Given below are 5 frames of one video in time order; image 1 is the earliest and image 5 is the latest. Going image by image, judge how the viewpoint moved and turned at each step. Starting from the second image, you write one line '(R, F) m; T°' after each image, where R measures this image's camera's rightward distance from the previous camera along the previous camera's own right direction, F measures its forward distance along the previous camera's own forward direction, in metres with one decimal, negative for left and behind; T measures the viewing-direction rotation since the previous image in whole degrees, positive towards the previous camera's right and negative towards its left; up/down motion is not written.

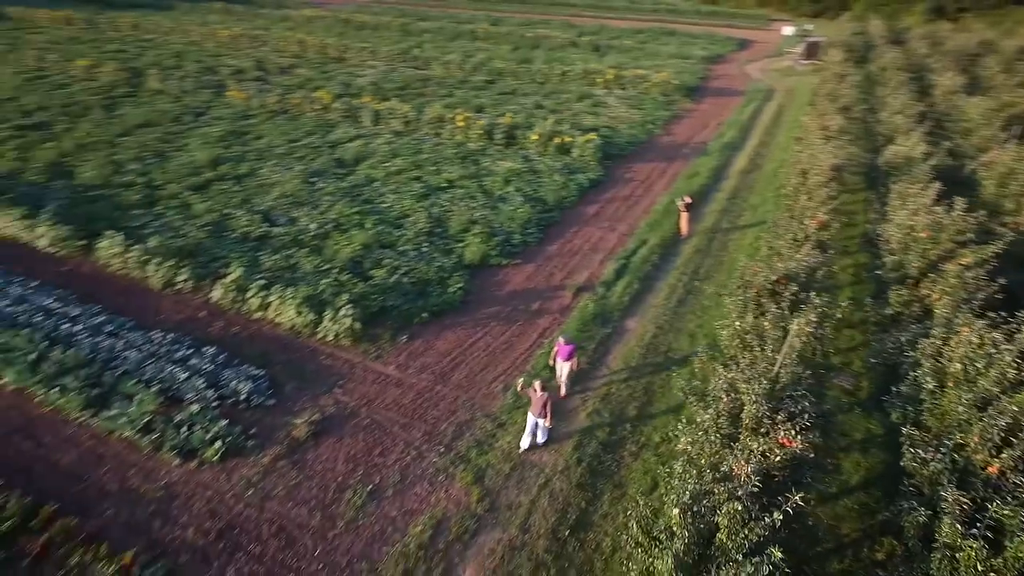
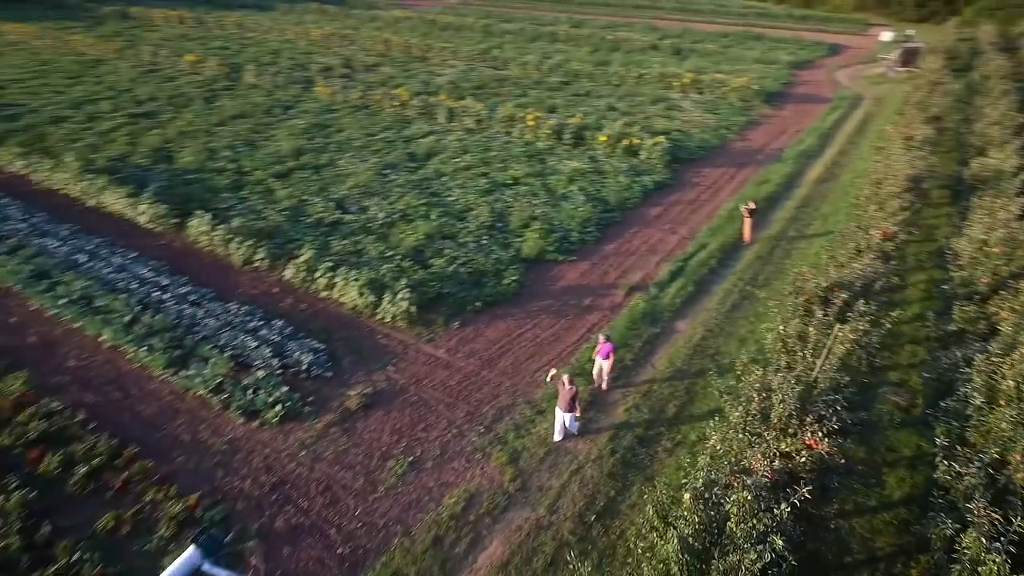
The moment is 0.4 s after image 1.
(+0.3, -0.3) m; -6°
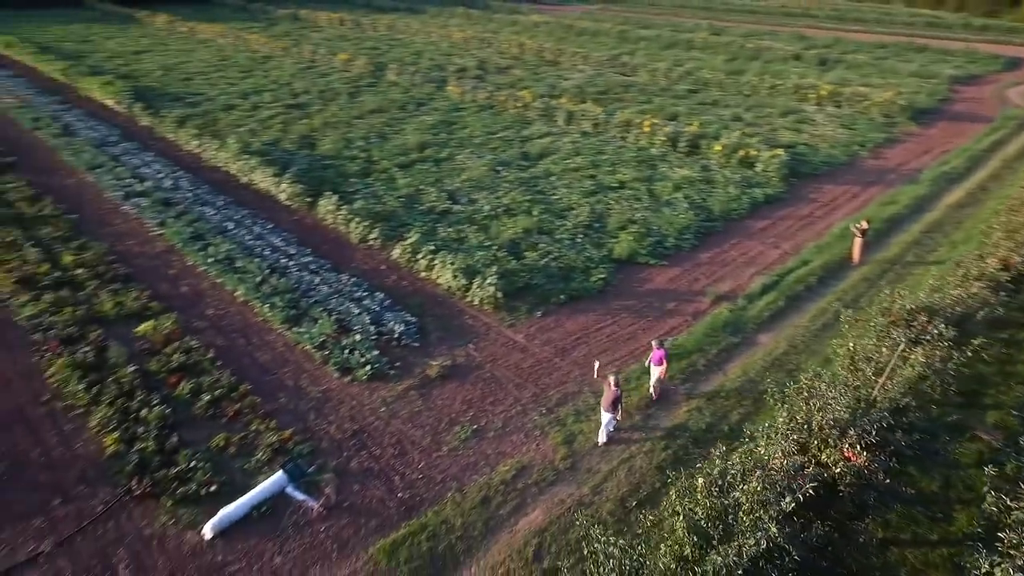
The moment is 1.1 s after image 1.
(+0.6, -0.5) m; -11°
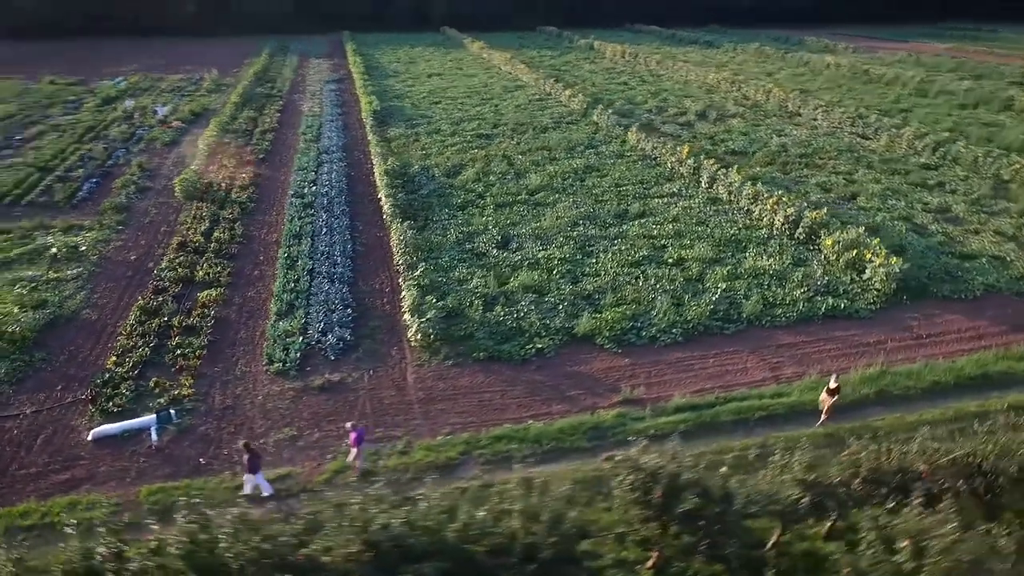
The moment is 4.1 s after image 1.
(+6.4, +0.8) m; -28°
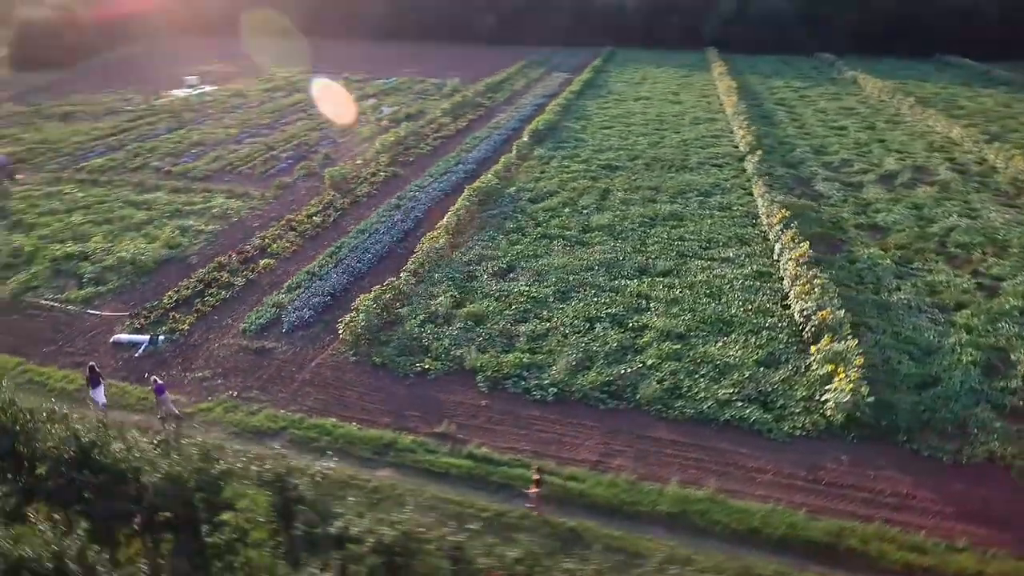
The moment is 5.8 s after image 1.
(+7.2, +0.6) m; -25°
